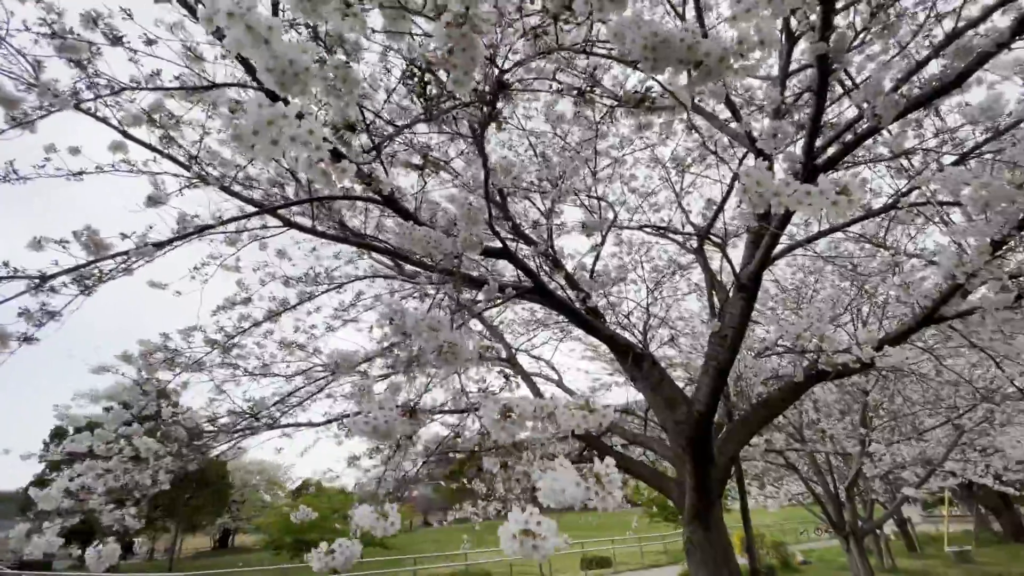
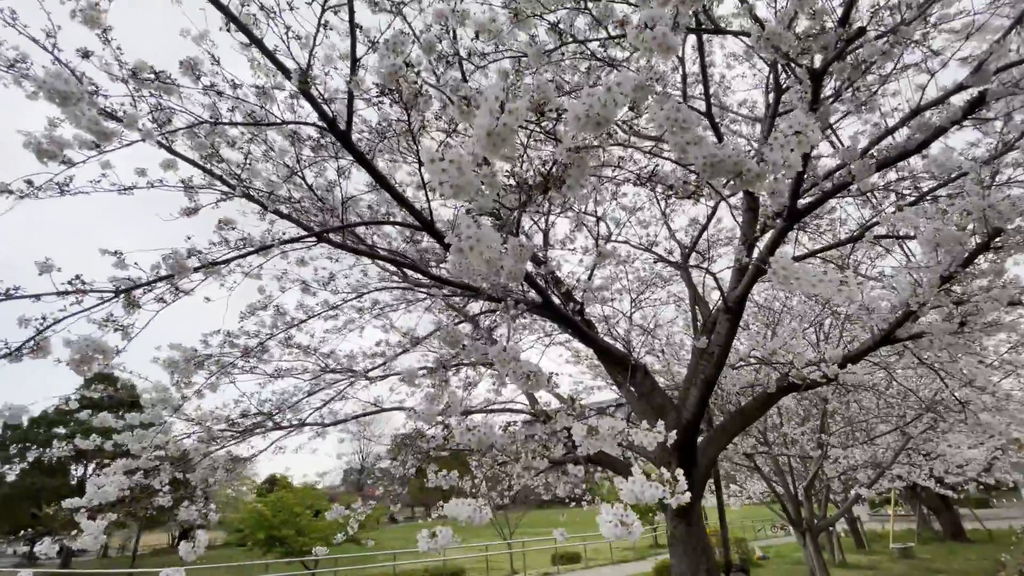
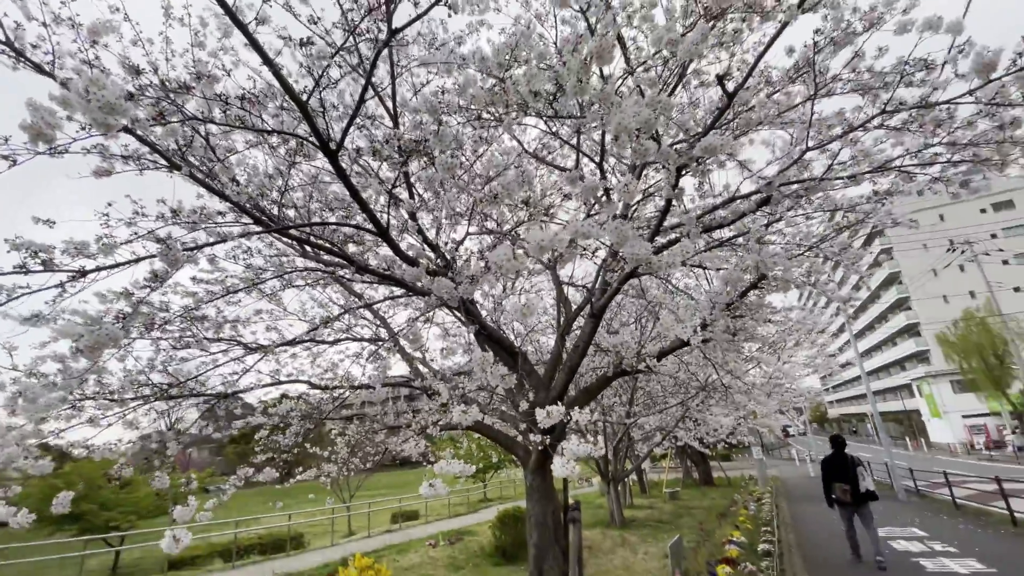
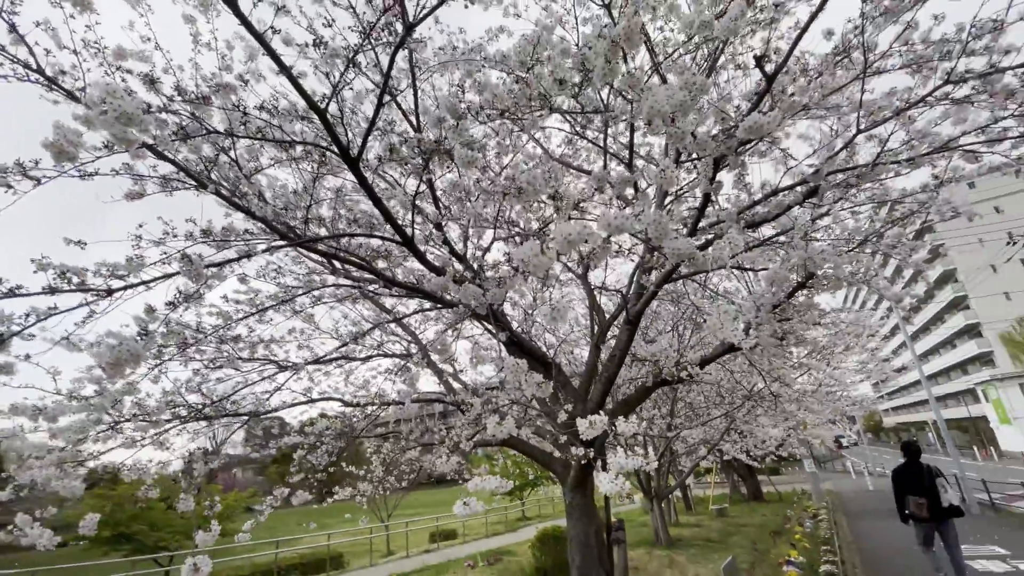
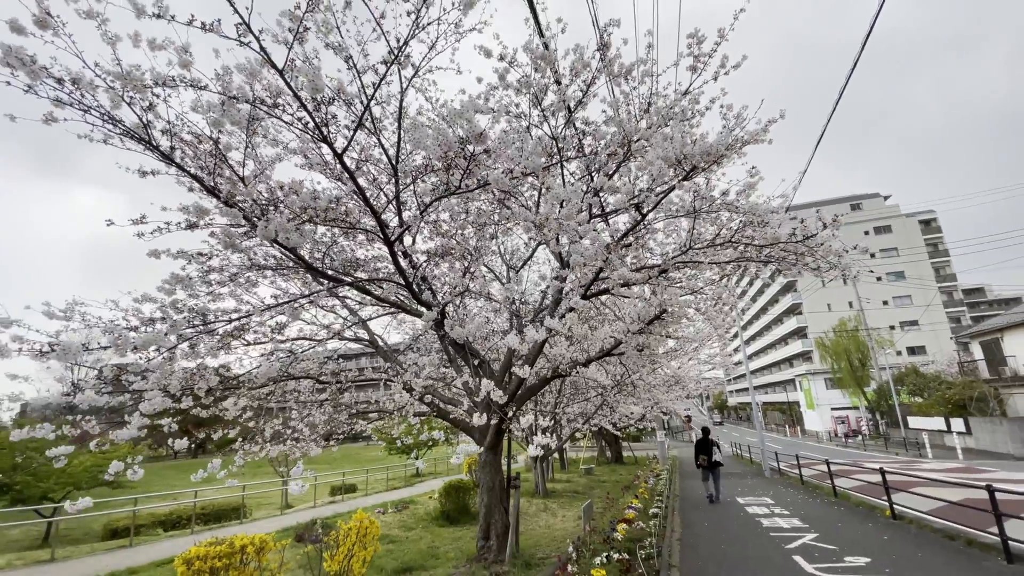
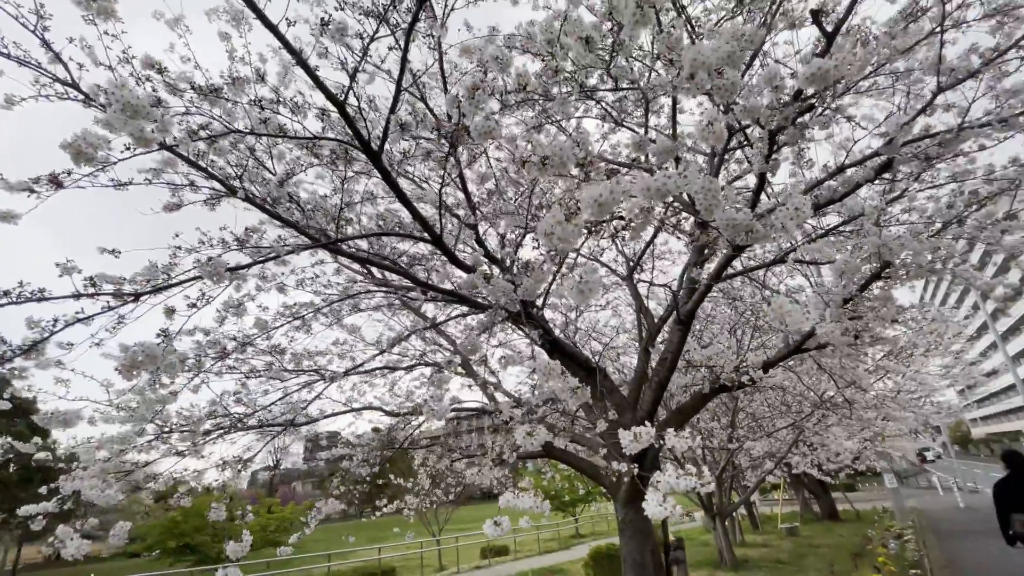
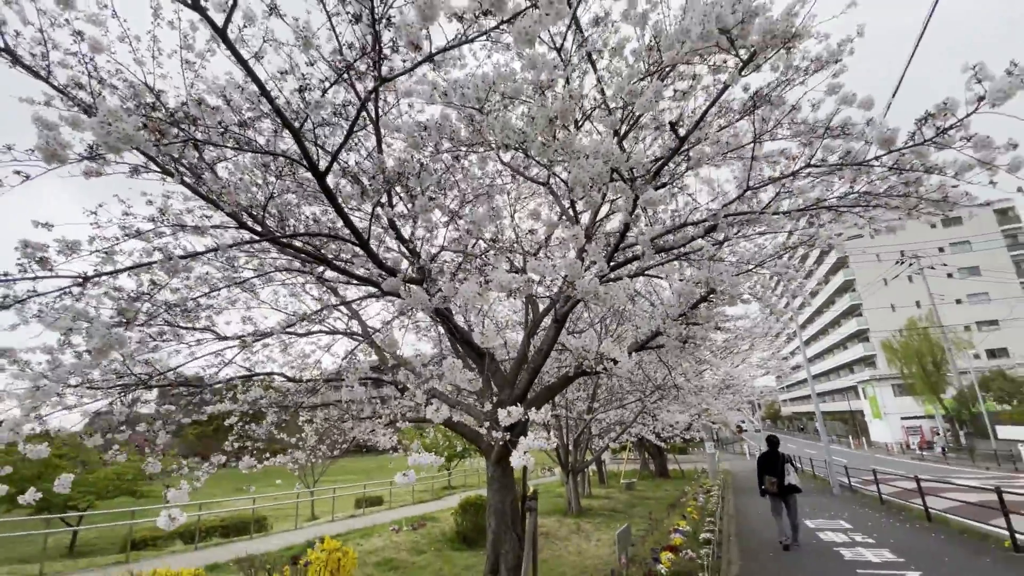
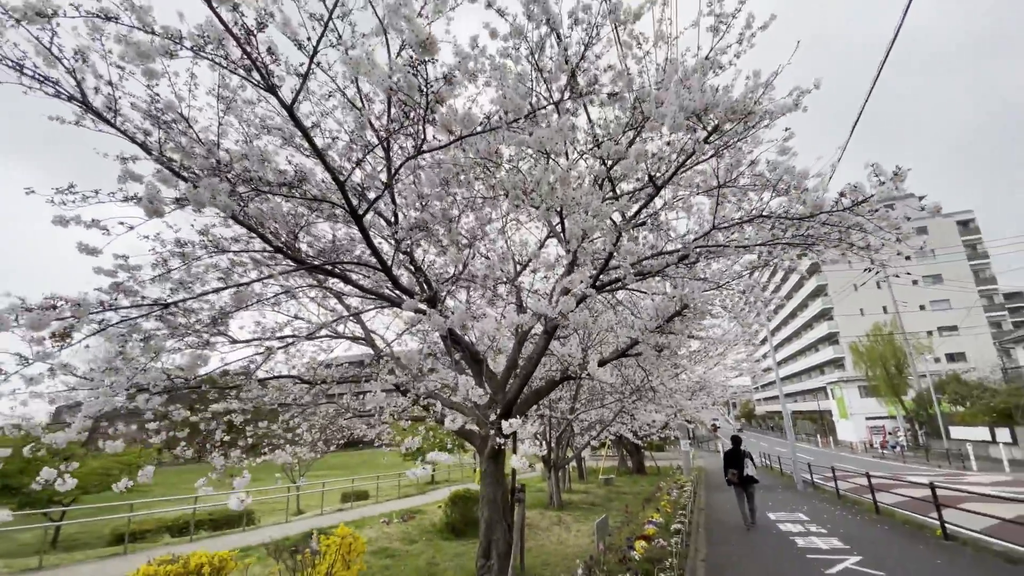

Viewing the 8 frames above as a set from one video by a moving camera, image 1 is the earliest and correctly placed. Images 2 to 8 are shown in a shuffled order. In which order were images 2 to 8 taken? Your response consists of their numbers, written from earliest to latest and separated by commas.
2, 6, 4, 3, 7, 8, 5
